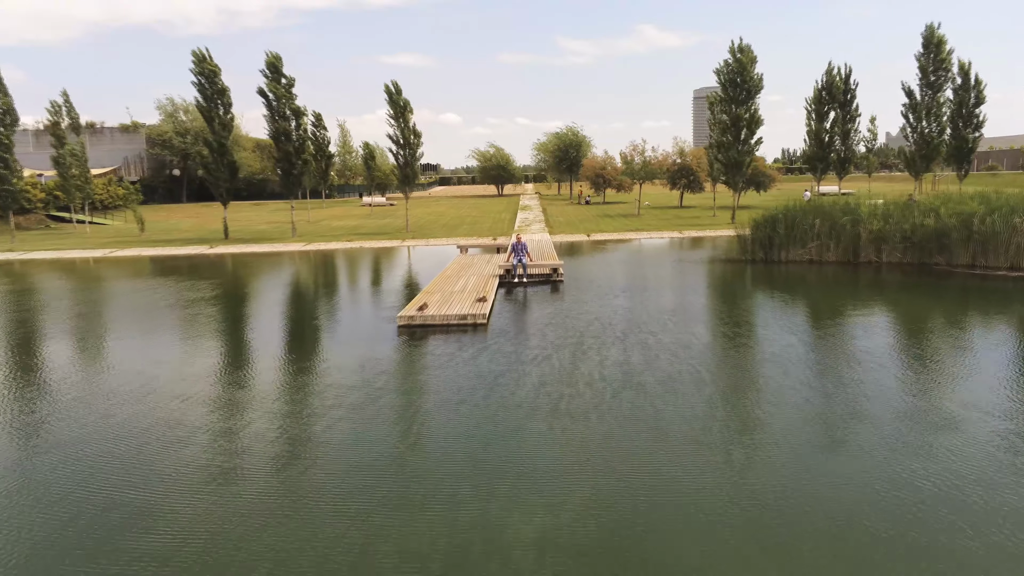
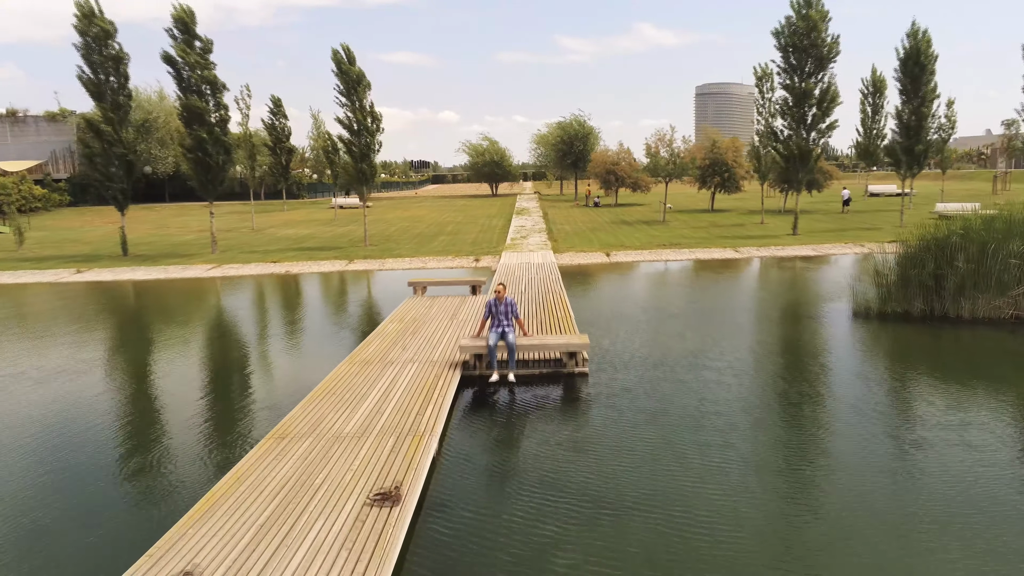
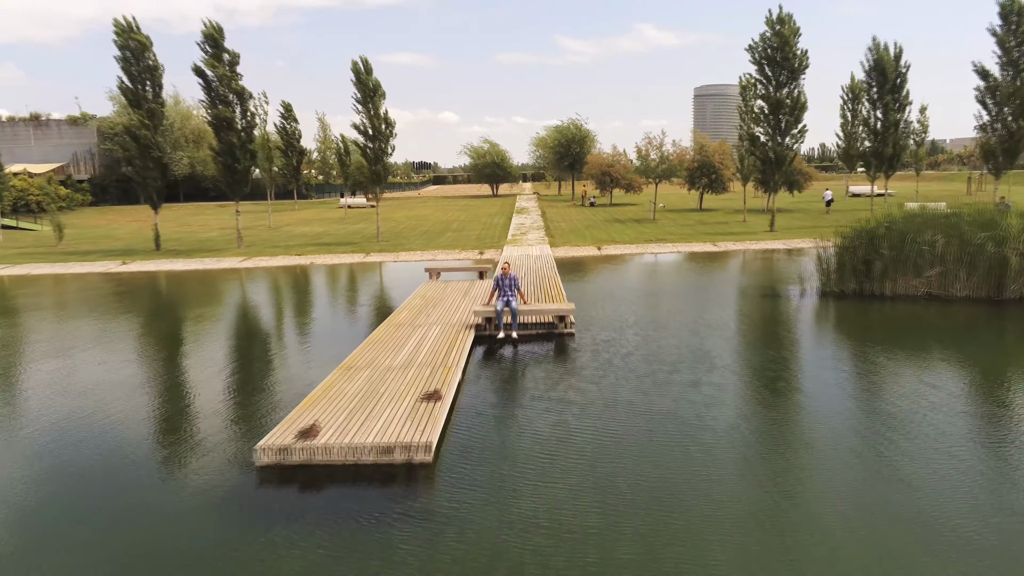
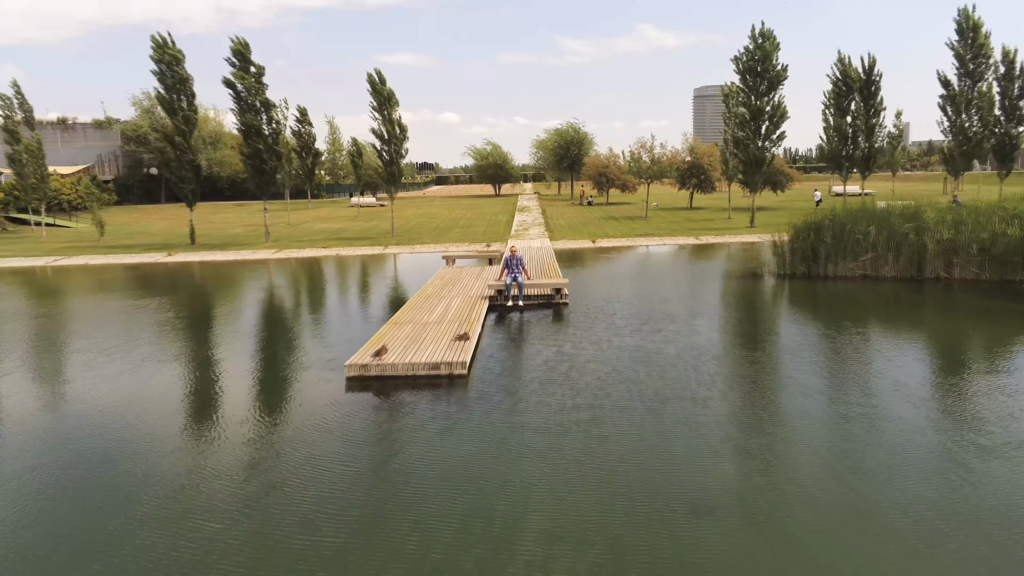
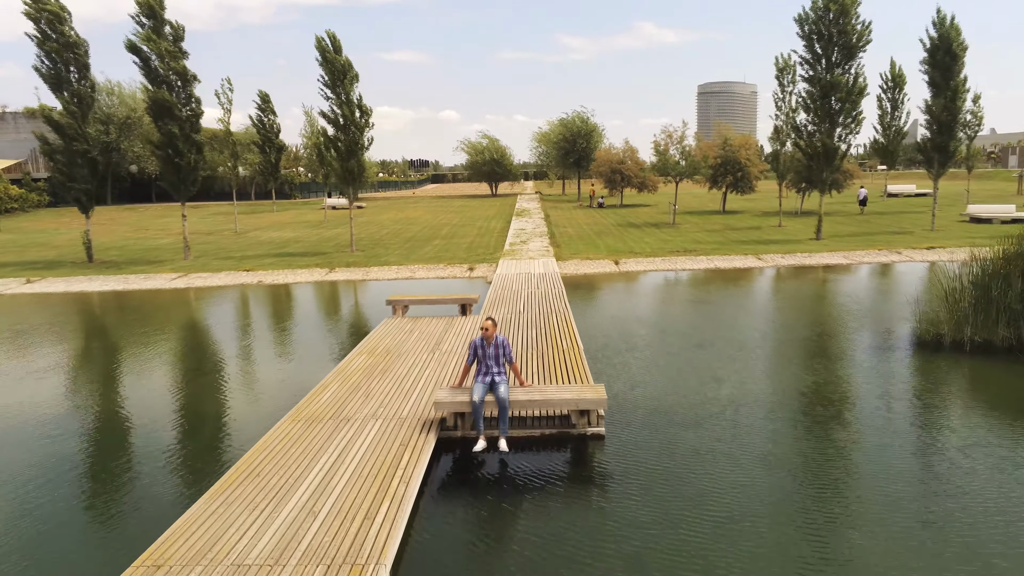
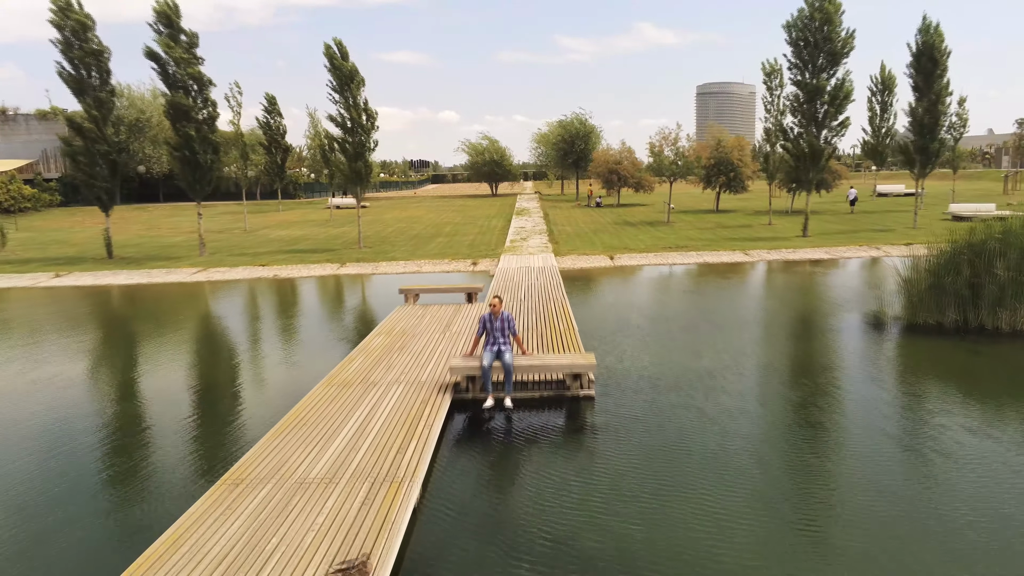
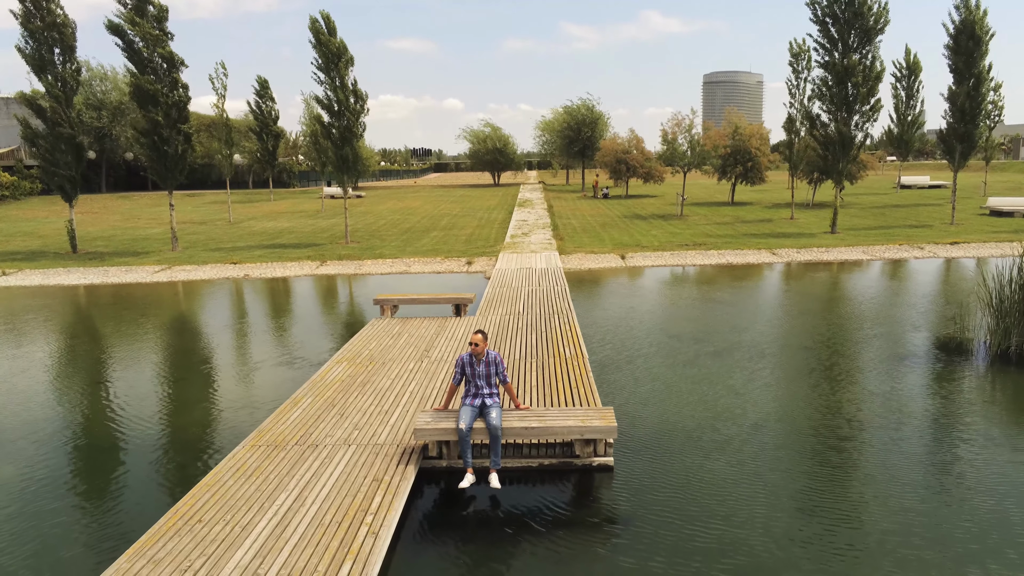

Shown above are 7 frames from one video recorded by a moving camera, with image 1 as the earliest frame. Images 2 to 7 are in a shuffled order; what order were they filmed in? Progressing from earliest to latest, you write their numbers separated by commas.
4, 3, 2, 6, 5, 7
